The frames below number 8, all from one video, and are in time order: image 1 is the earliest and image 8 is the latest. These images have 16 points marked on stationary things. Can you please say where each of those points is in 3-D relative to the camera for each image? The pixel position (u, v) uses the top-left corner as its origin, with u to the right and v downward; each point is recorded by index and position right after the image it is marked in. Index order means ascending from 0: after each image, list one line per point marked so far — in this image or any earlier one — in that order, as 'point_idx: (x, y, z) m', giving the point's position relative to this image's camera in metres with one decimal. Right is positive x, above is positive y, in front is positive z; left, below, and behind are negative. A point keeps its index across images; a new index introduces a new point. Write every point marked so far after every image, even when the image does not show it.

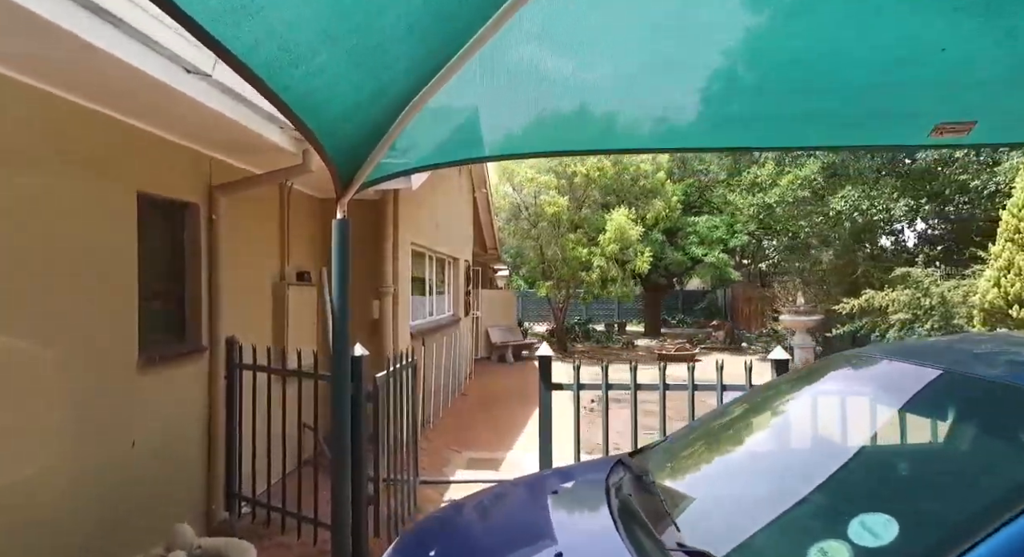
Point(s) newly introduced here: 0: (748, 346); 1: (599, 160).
0: (+6.8, -1.9, +17.6) m
1: (+2.2, +3.0, +15.5) m
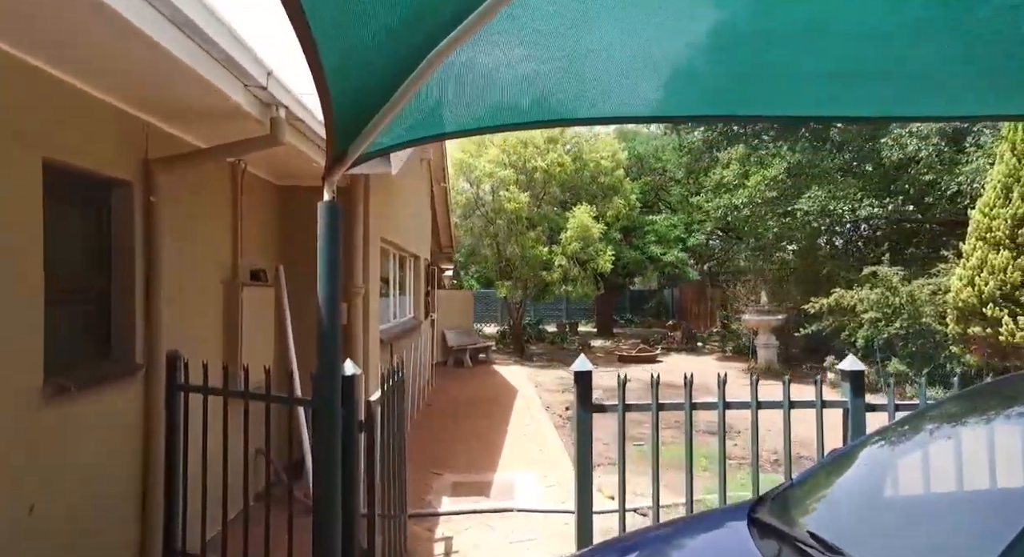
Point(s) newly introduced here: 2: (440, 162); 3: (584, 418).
0: (+5.5, -1.9, +17.5) m
1: (+1.2, +3.0, +15.0) m
2: (-1.3, +2.1, +11.1) m
3: (+0.4, -0.7, +3.0) m
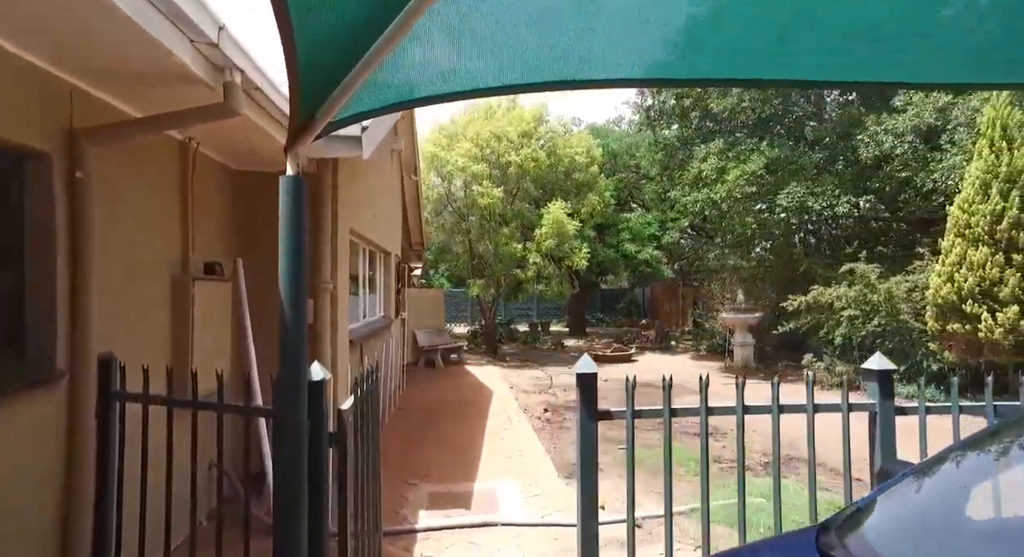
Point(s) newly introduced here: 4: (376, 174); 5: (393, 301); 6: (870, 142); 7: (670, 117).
0: (+4.7, -1.9, +17.4) m
1: (+0.5, +3.1, +14.6) m
2: (-1.8, +2.2, +10.6) m
3: (+0.3, -0.6, +2.6) m
4: (-1.6, +1.2, +6.9) m
5: (-2.0, -0.4, +10.1) m
6: (+6.4, +2.5, +10.9) m
7: (+3.7, +3.8, +14.3) m
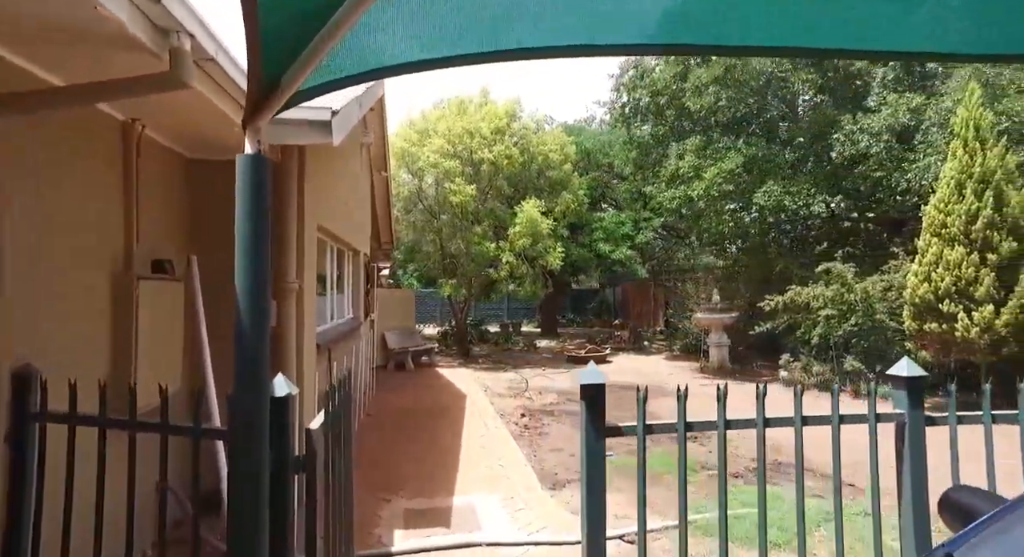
0: (+3.9, -1.9, +17.3) m
1: (-0.1, +3.1, +14.3) m
2: (-2.2, +2.2, +10.2) m
3: (+0.3, -0.6, +2.3) m
4: (-1.8, +1.2, +6.5) m
5: (-2.4, -0.4, +9.6) m
6: (+6.0, +2.5, +10.9) m
7: (+3.1, +3.8, +14.2) m
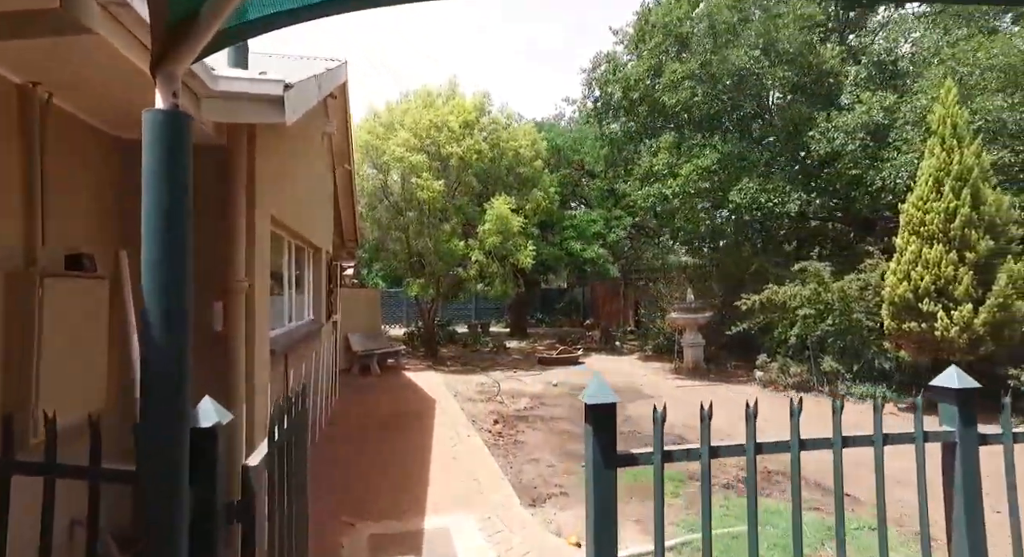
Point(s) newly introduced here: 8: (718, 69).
0: (+3.0, -1.9, +17.0) m
1: (-0.8, +3.1, +13.9) m
2: (-2.7, +2.2, +9.6) m
3: (+0.3, -0.6, +1.9) m
4: (-2.0, +1.2, +5.9) m
5: (-2.8, -0.4, +9.0) m
6: (+5.5, +2.5, +10.8) m
7: (+2.4, +3.8, +13.9) m
8: (+4.0, +4.1, +11.7) m
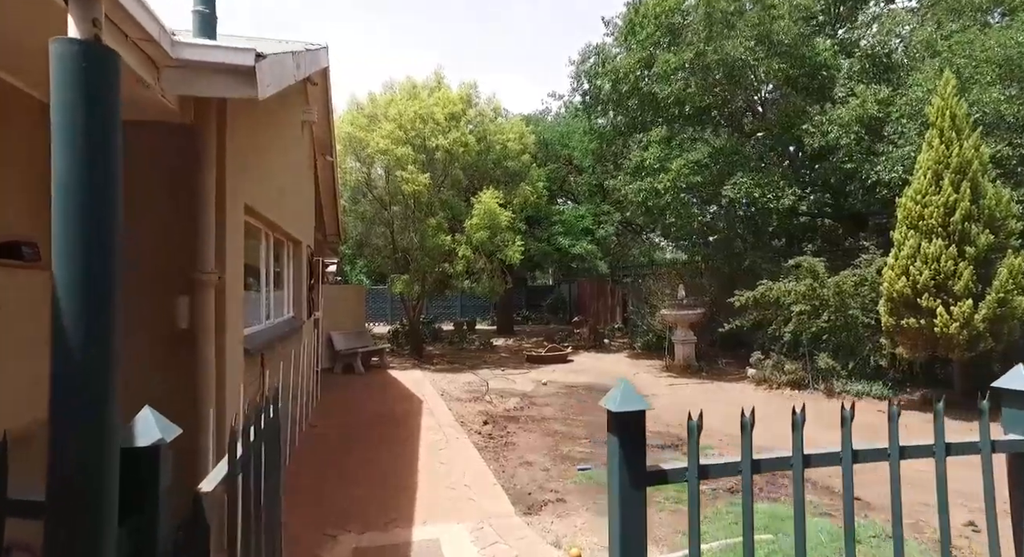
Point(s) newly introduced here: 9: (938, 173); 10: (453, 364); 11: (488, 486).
0: (+2.7, -1.8, +16.8) m
1: (-1.1, +3.2, +13.5) m
2: (-2.8, +2.2, +9.2) m
3: (+0.3, -0.6, +1.6) m
4: (-2.1, +1.3, +5.5) m
5: (-2.9, -0.3, +8.7) m
6: (+5.3, +2.6, +10.6) m
7: (+2.1, +3.9, +13.6) m
8: (+3.8, +4.1, +11.5) m
9: (+5.6, +1.4, +8.0) m
10: (-1.3, -1.9, +14.0) m
11: (-0.2, -1.7, +5.1) m
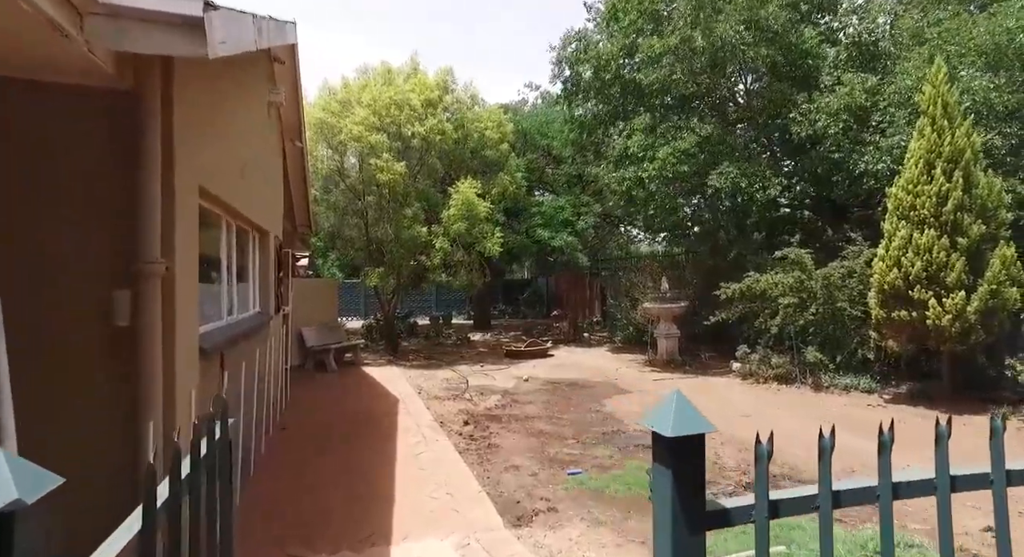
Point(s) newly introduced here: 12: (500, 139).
0: (+2.1, -1.6, +16.5) m
1: (-1.6, +3.3, +13.0) m
2: (-3.1, +2.3, +8.7) m
3: (+0.4, -0.5, +1.2) m
4: (-2.2, +1.3, +5.0) m
5: (-3.2, -0.2, +8.1) m
6: (+4.9, +2.7, +10.4) m
7: (+1.6, +4.0, +13.3) m
8: (+3.4, +4.3, +11.2) m
9: (+5.4, +1.5, +7.9) m
10: (-1.8, -1.8, +13.5) m
11: (-0.3, -1.7, +4.7) m
12: (-0.3, +3.3, +14.3) m
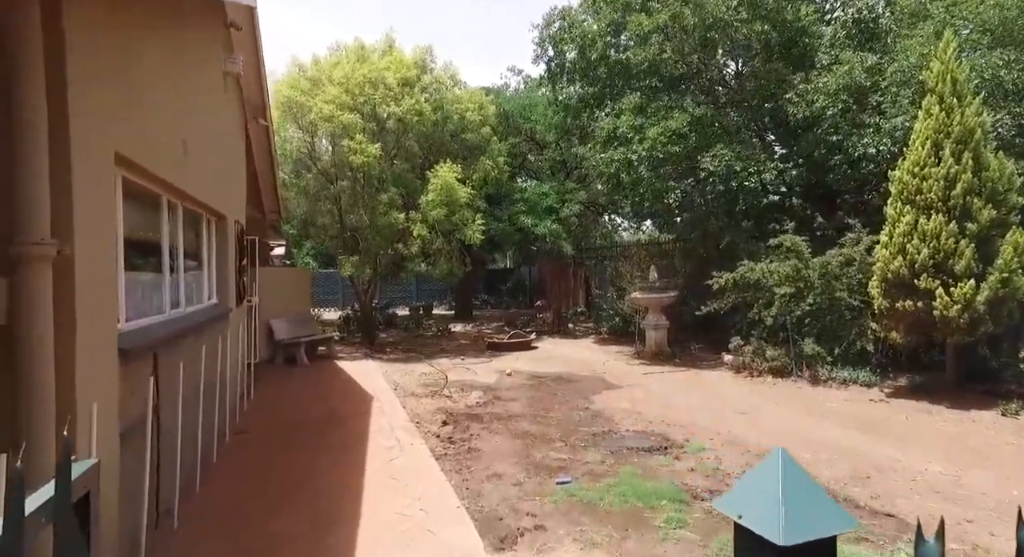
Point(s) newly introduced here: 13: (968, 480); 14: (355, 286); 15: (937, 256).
0: (+1.6, -1.3, +16.0) m
1: (-1.9, +3.6, +12.3) m
2: (-3.3, +2.5, +8.0) m
3: (+0.3, -0.5, +0.7) m
4: (-2.4, +1.4, +4.4) m
5: (-3.4, -0.1, +7.5) m
6: (+4.6, +2.9, +9.9) m
7: (+1.3, +4.3, +12.7) m
8: (+3.1, +4.5, +10.6) m
9: (+5.2, +1.7, +7.4) m
10: (-2.2, -1.6, +12.9) m
11: (-0.4, -1.6, +4.2) m
12: (-0.7, +3.5, +13.7) m
13: (+3.6, -1.6, +4.9) m
14: (-3.6, -0.2, +14.0) m
15: (+5.1, +0.3, +7.3) m
